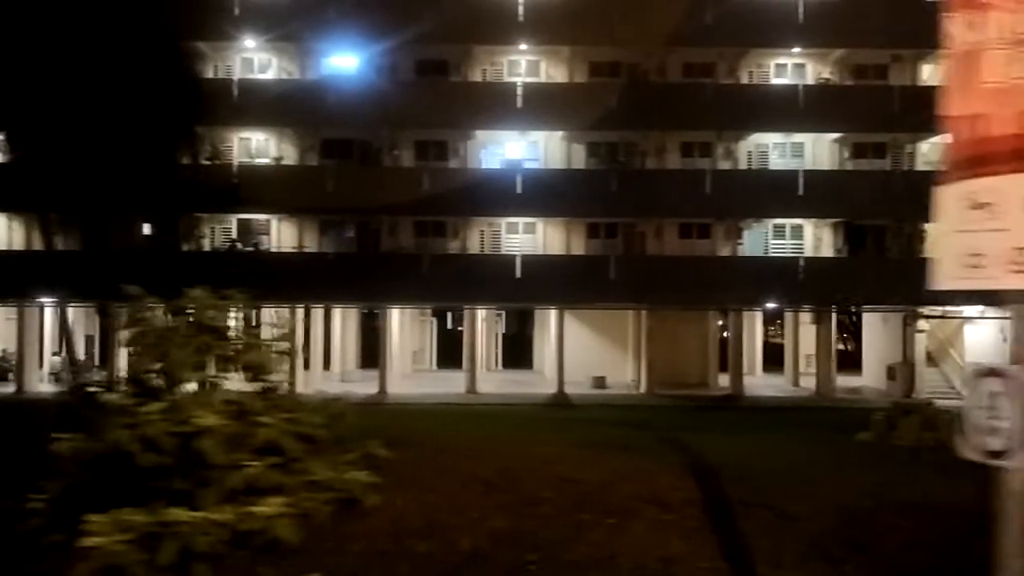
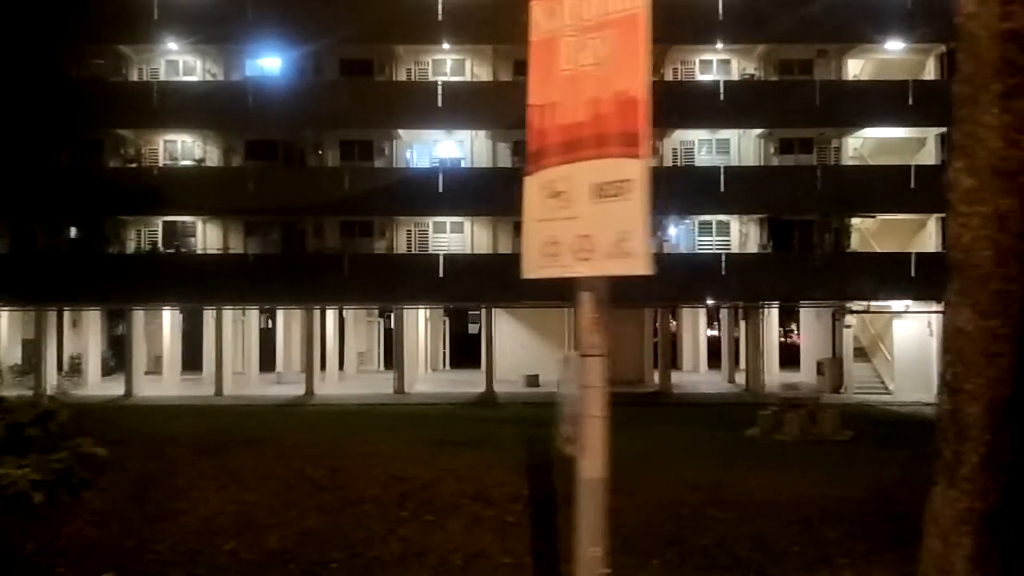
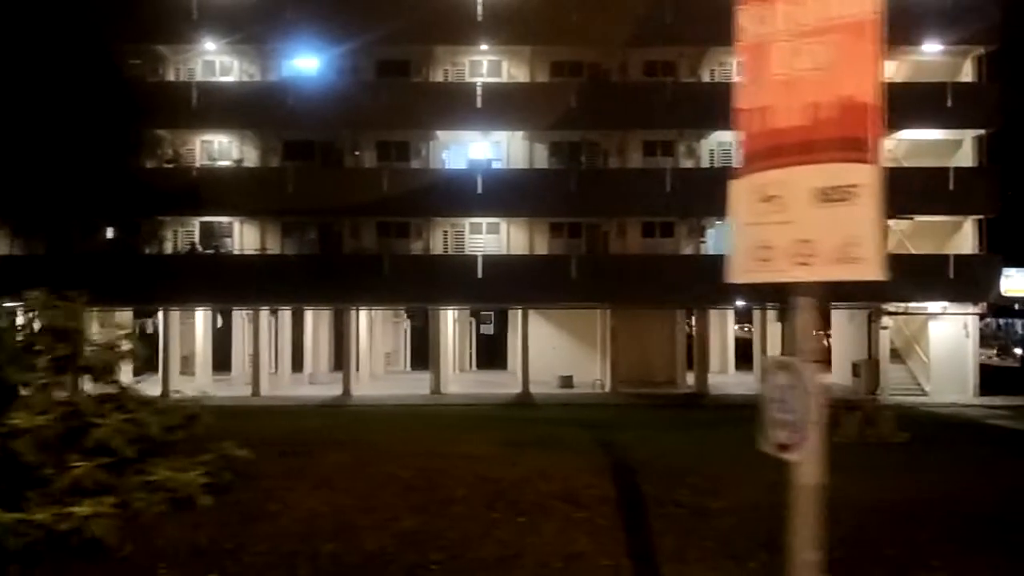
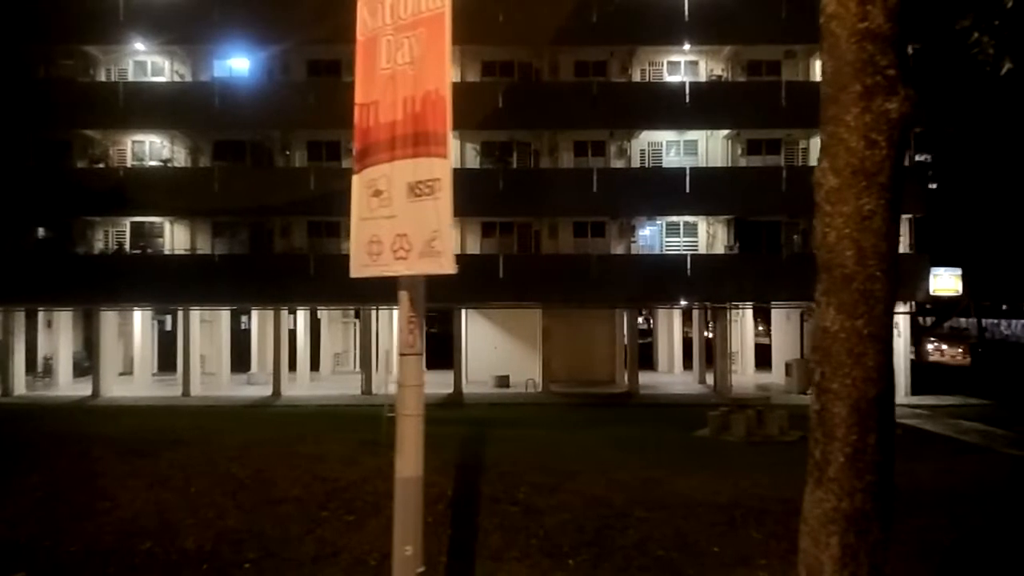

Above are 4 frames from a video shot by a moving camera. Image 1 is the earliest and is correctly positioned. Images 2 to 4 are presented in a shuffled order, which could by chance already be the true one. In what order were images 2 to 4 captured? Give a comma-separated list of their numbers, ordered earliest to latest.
3, 2, 4
